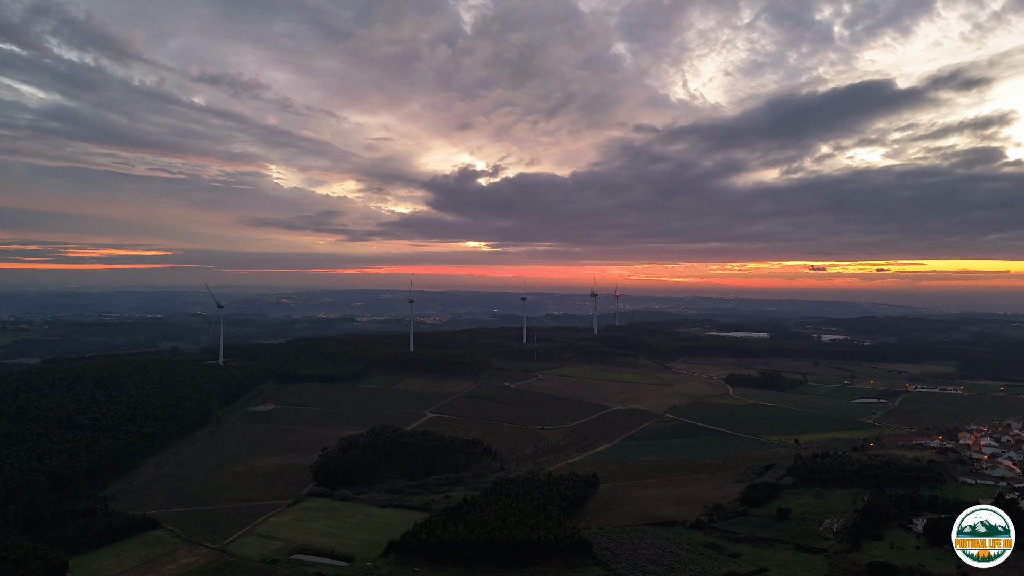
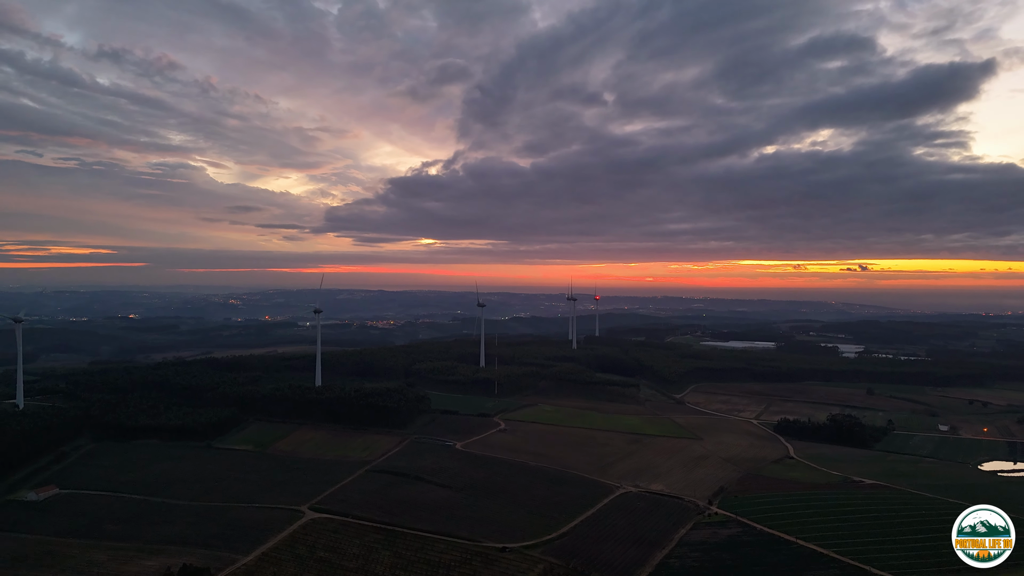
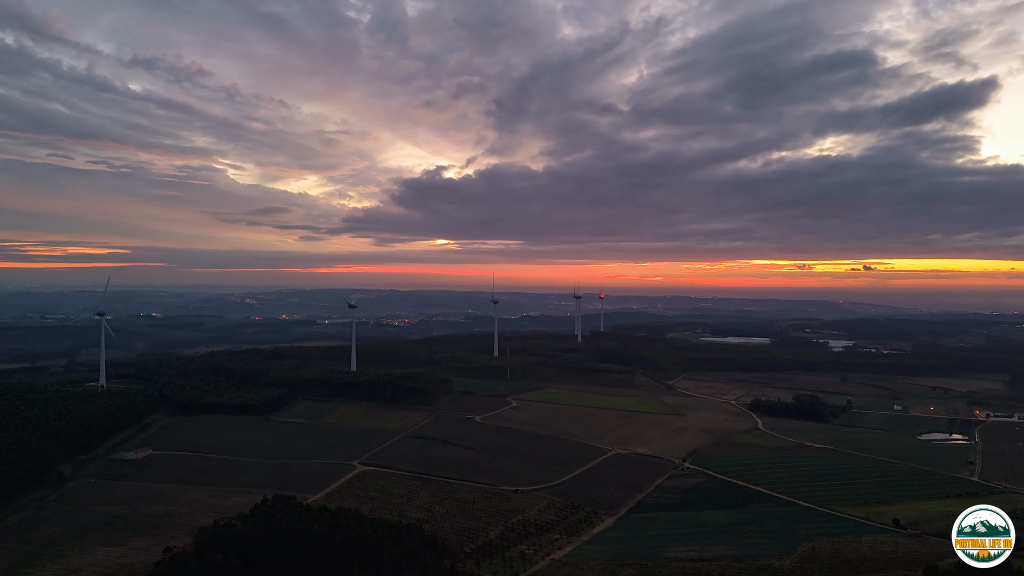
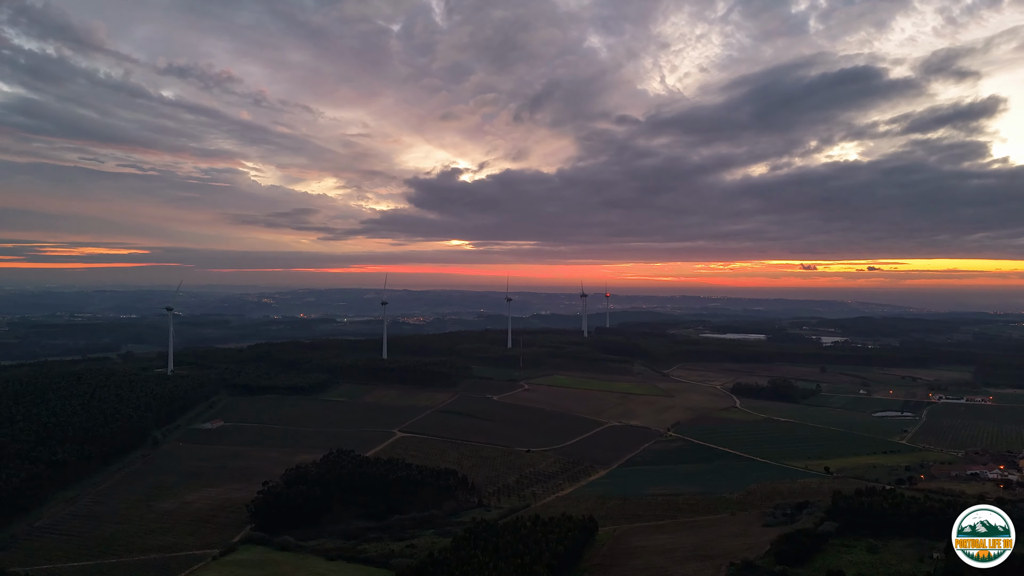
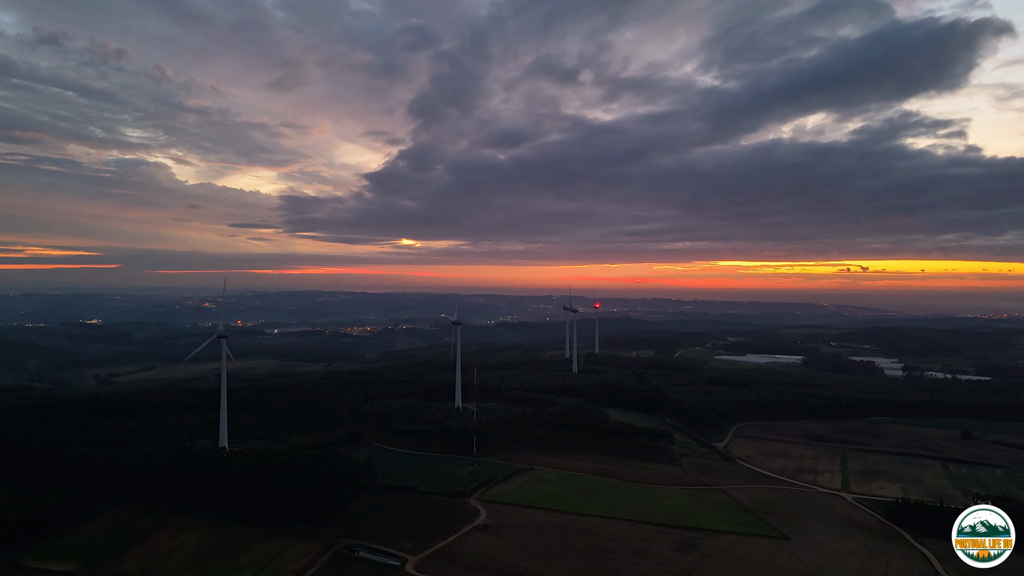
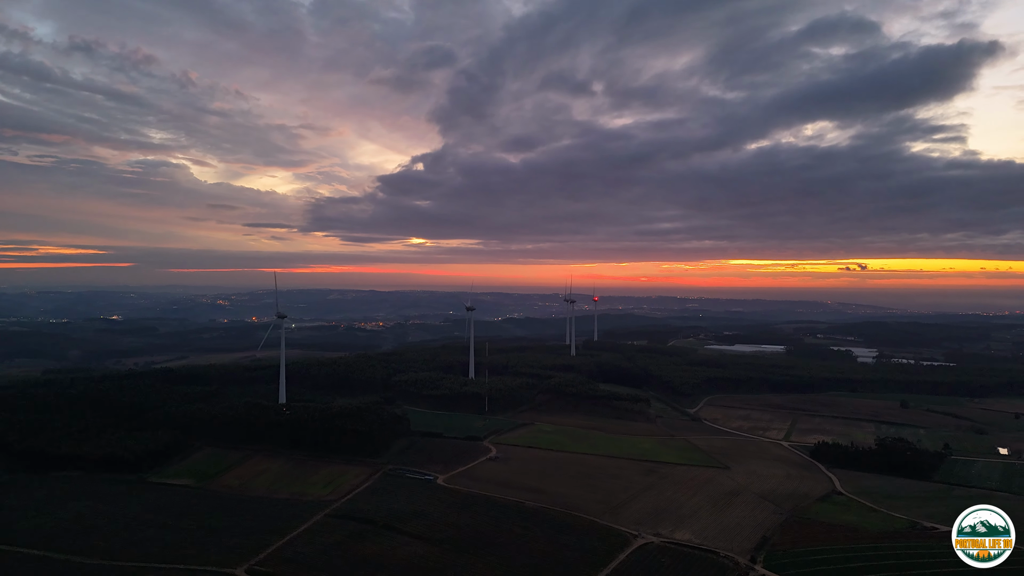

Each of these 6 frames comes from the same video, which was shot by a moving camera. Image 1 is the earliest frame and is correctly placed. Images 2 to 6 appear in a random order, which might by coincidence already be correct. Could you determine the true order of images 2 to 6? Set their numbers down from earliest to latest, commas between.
4, 3, 2, 6, 5
